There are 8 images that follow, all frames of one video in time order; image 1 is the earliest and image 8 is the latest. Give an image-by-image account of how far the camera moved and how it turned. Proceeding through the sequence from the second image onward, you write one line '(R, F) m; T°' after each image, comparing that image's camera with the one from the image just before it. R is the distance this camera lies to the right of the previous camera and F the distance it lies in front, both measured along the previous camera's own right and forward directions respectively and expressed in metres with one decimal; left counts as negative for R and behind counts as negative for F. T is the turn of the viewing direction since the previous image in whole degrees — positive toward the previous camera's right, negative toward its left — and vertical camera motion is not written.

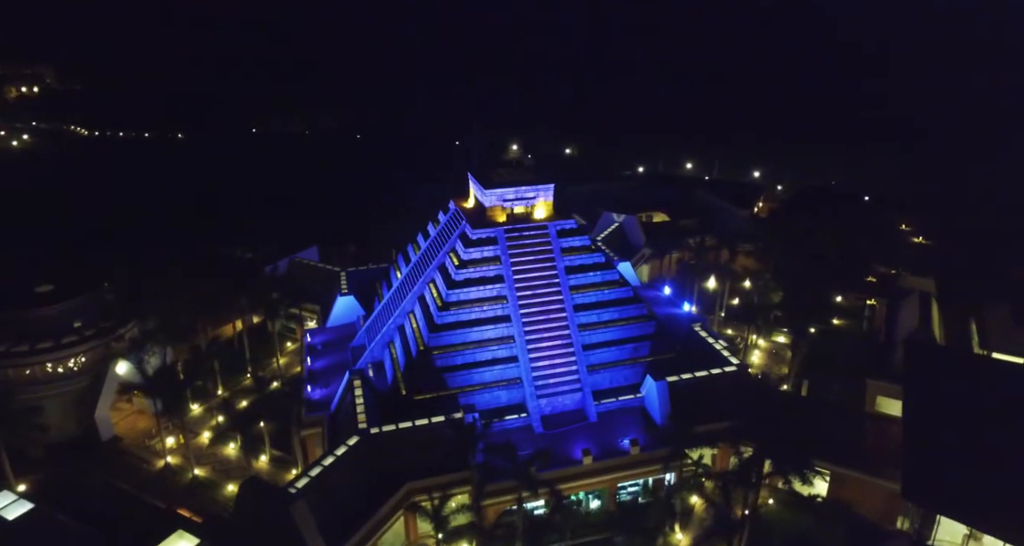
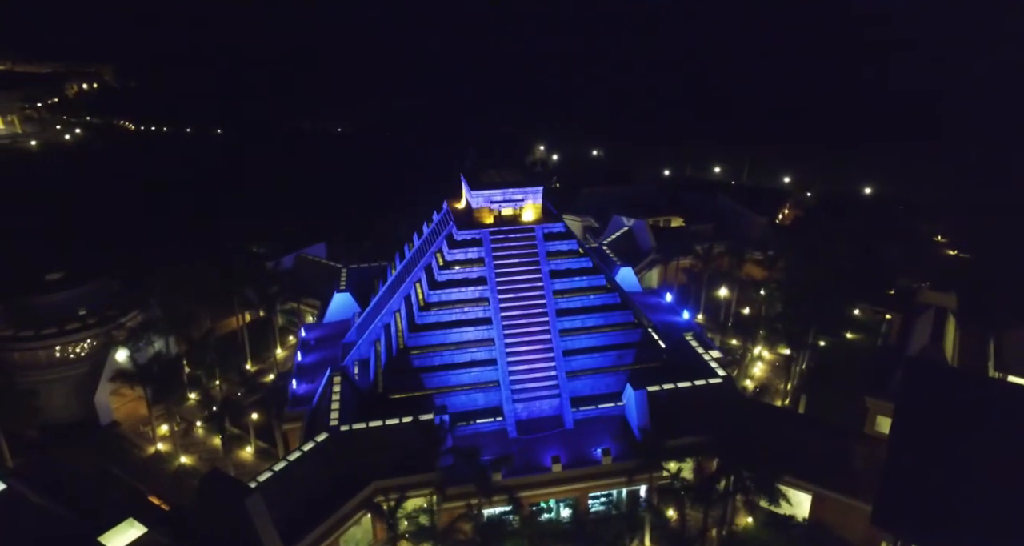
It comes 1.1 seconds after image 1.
(+2.0, +0.3) m; -3°
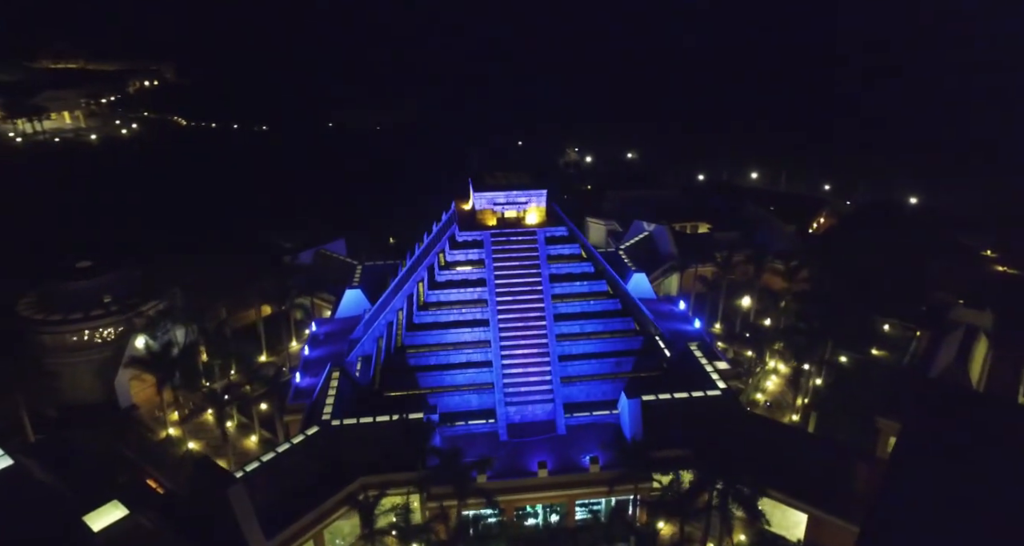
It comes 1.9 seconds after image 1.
(+1.5, +0.1) m; -4°
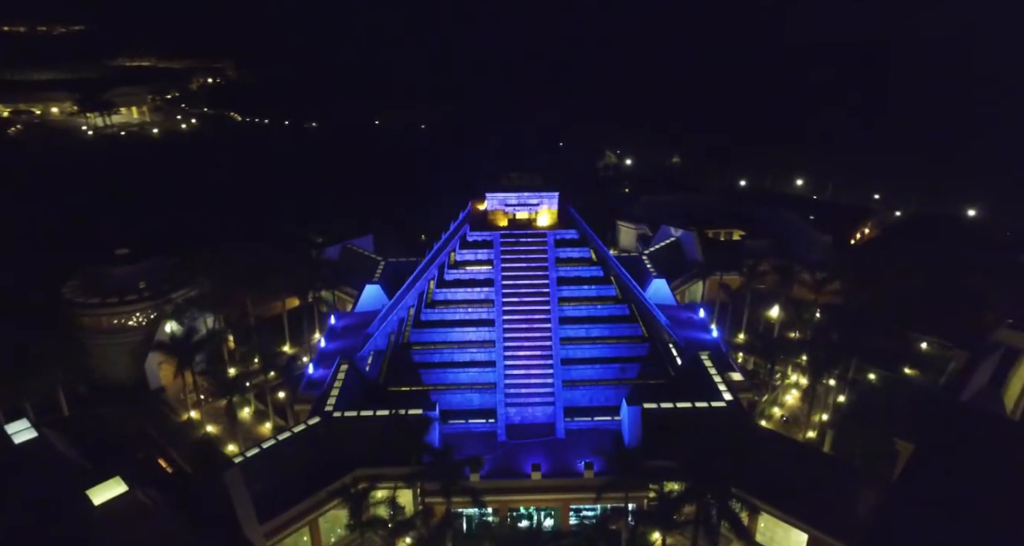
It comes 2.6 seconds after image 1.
(+1.3, 0.0) m; -4°
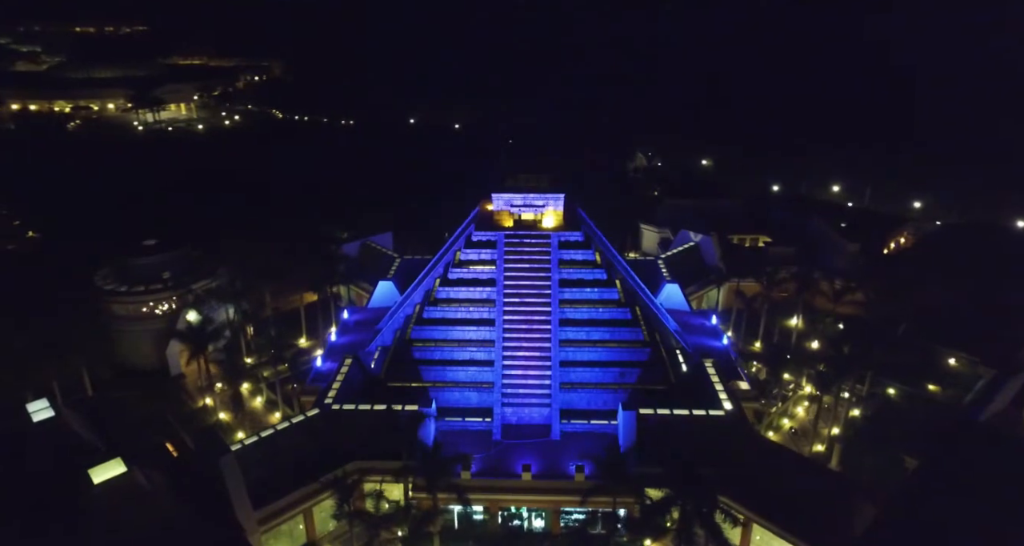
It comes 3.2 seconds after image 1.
(+1.2, -0.1) m; -3°
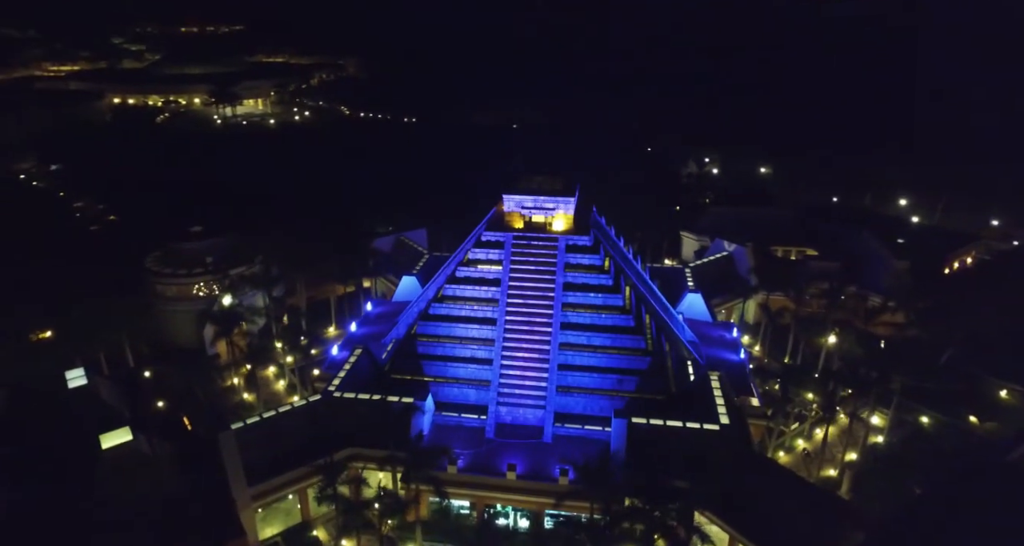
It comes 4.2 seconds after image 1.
(+2.0, -0.1) m; -6°
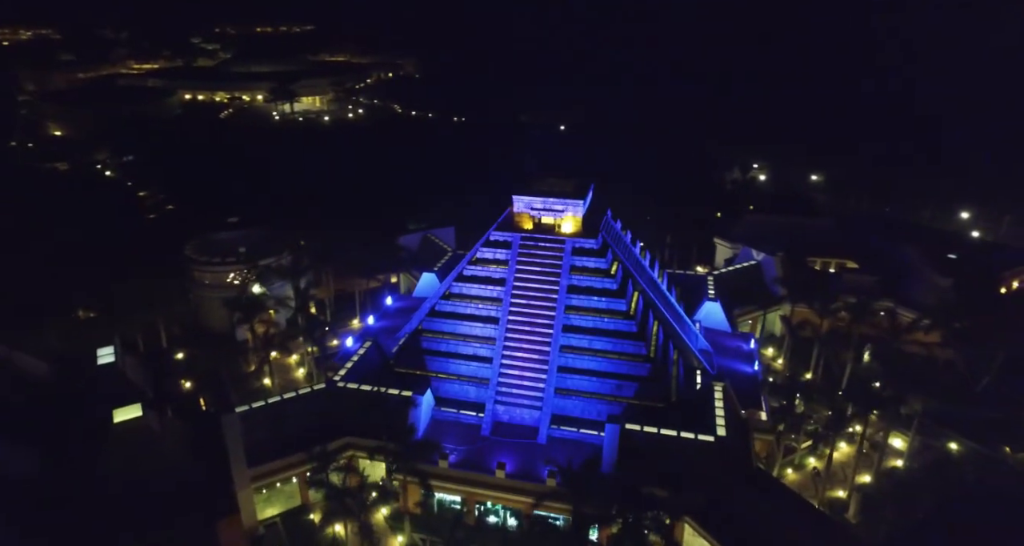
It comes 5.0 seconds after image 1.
(+1.6, -0.1) m; -5°
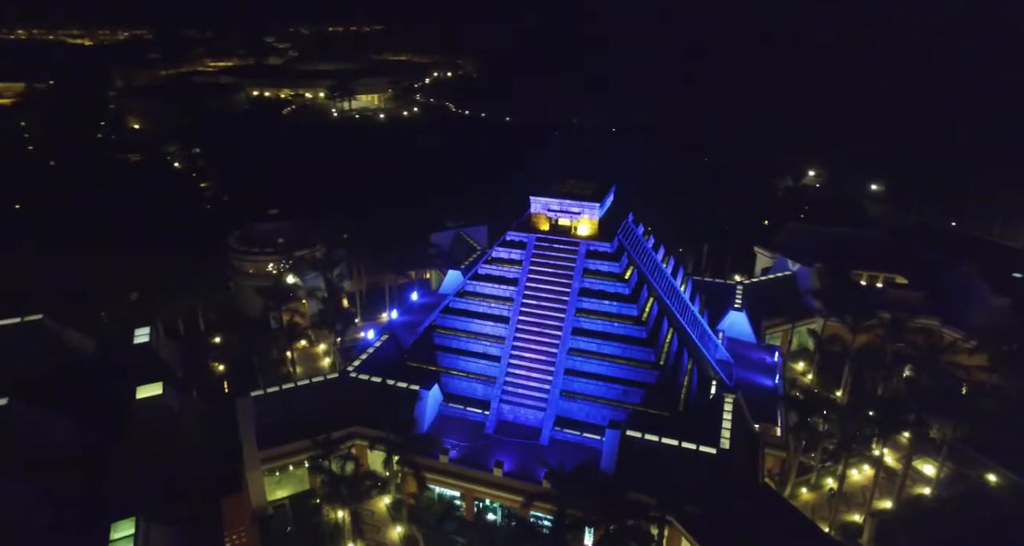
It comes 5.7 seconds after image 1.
(+1.5, -0.1) m; -5°
